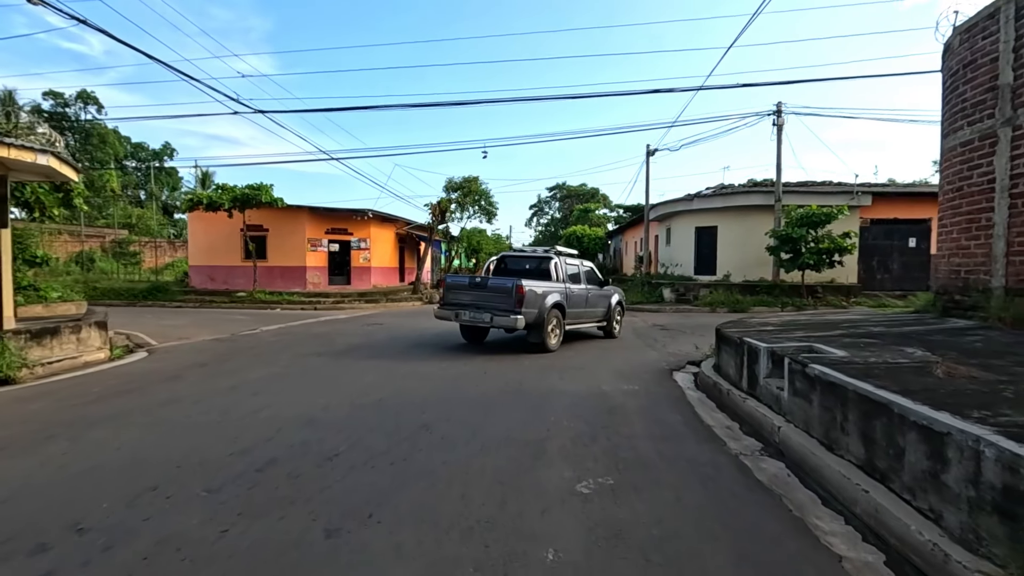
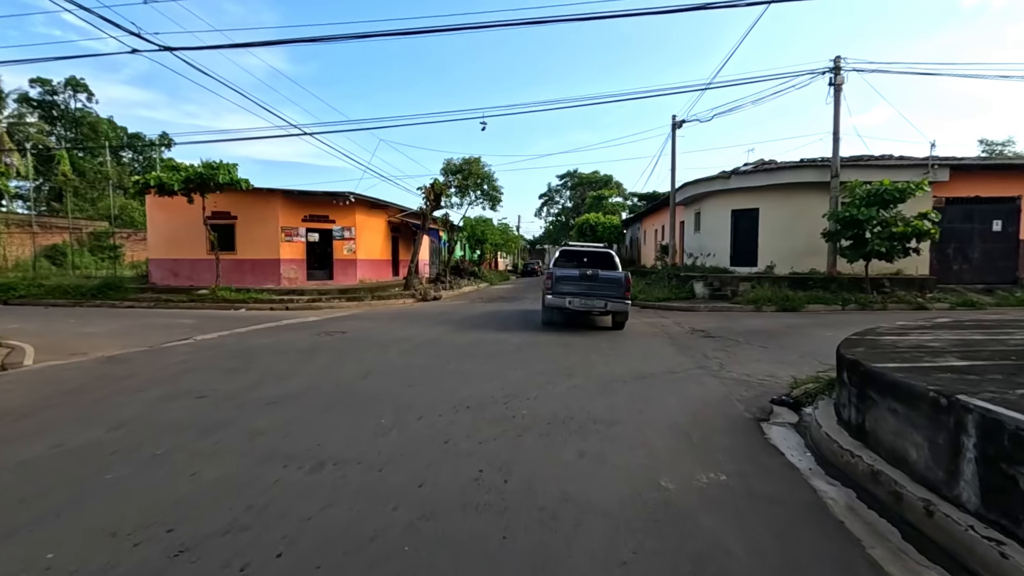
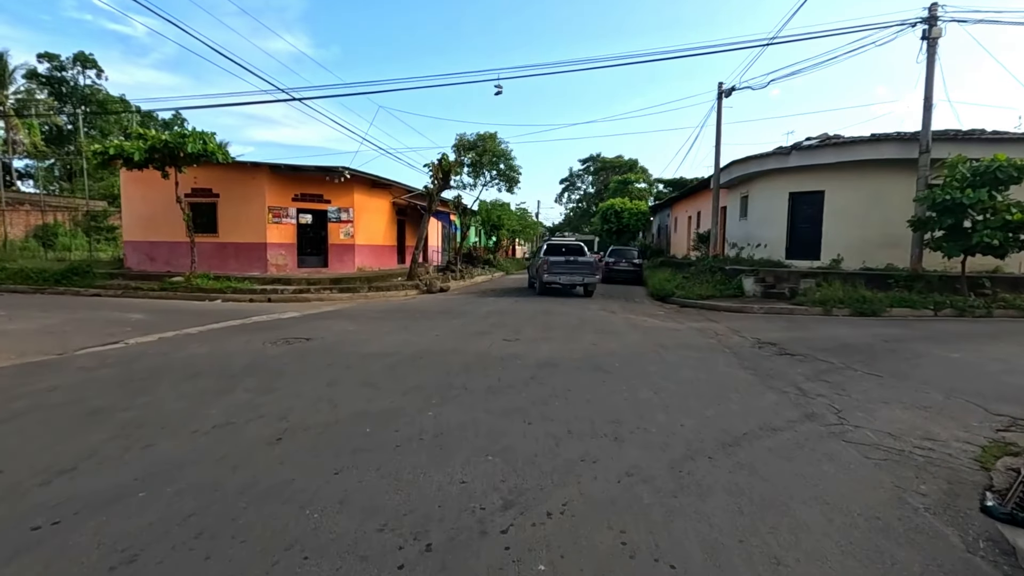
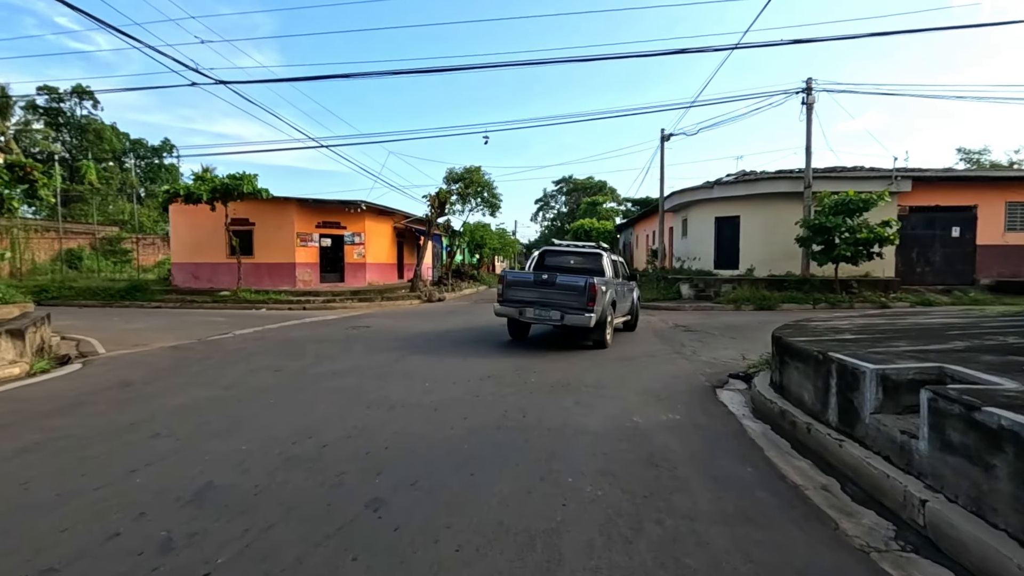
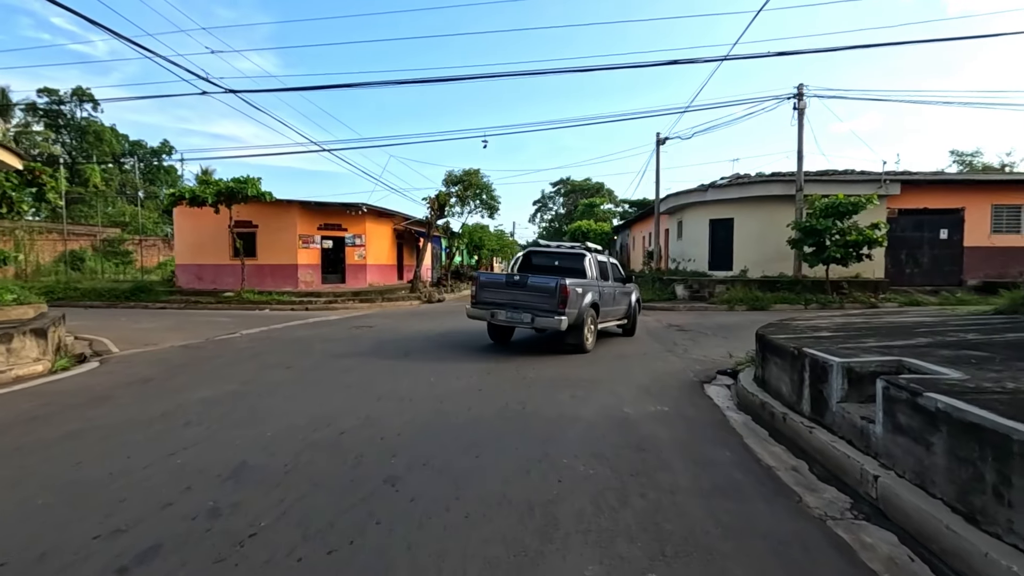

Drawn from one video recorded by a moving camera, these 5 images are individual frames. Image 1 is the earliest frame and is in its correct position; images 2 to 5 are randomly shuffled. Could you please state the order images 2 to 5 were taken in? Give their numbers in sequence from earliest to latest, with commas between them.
5, 4, 2, 3
